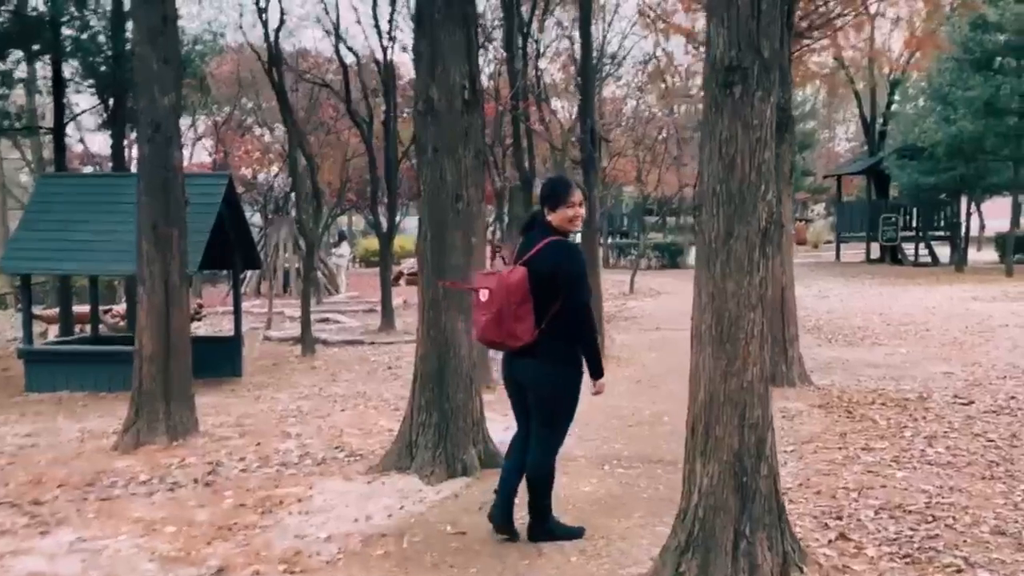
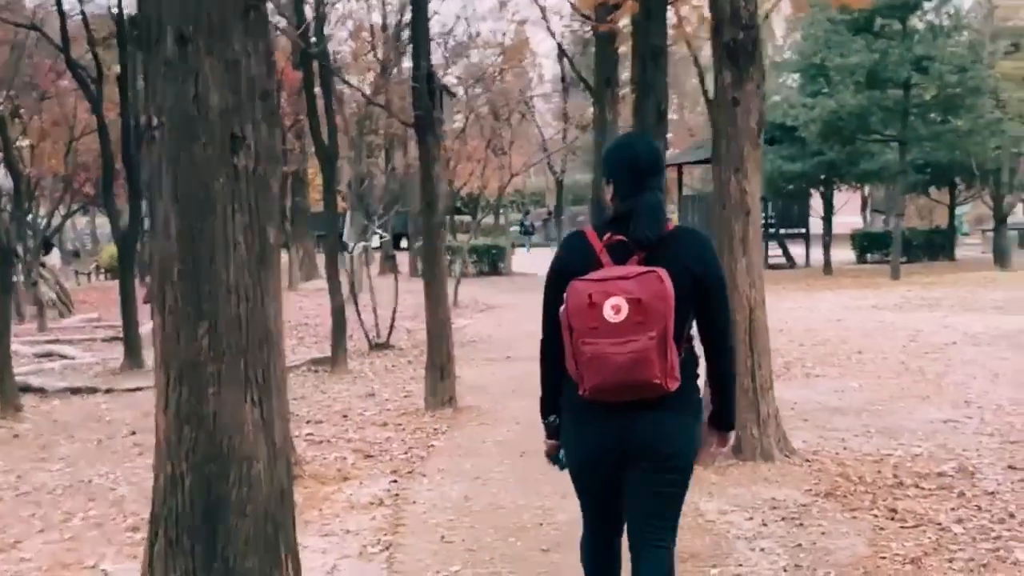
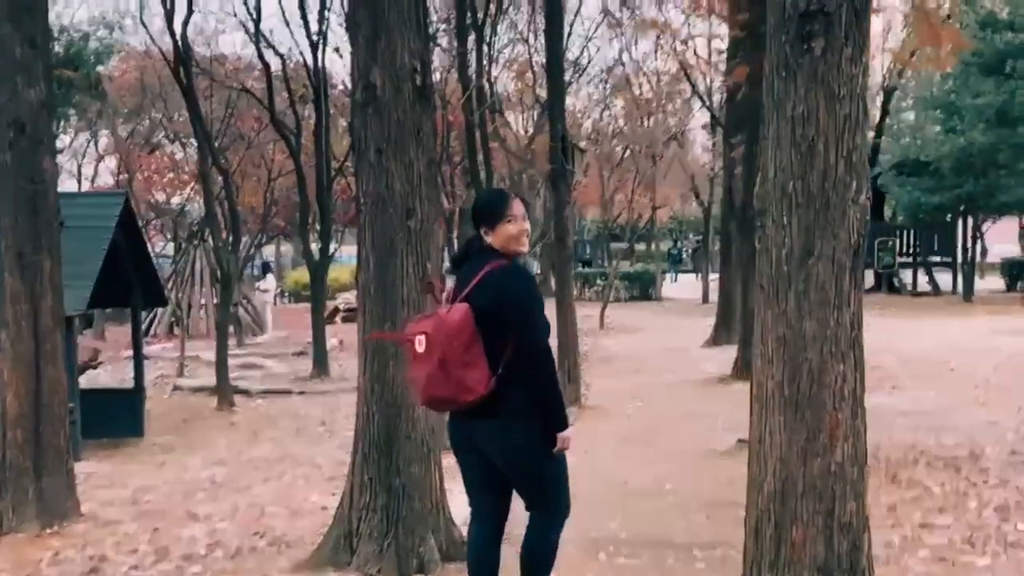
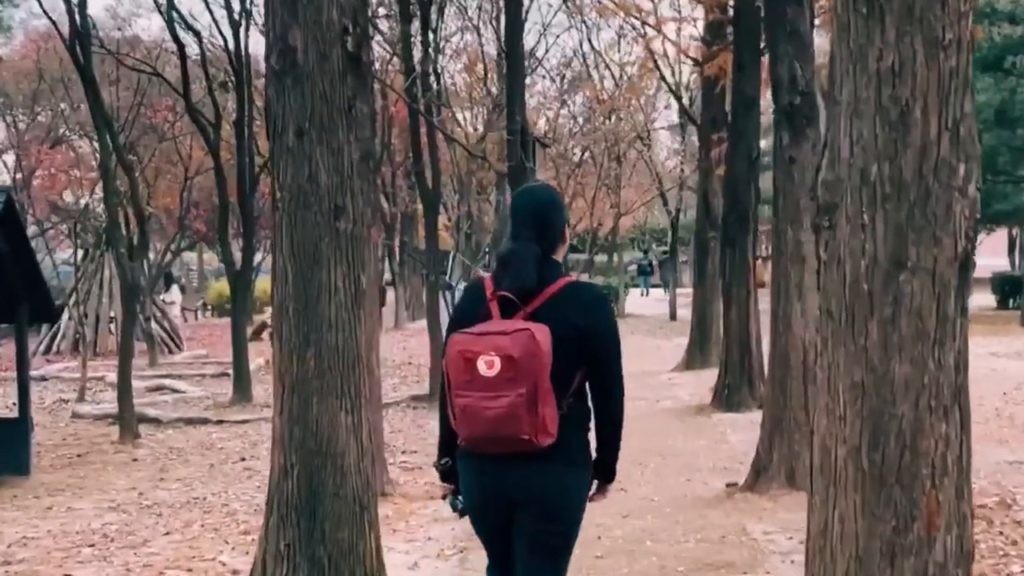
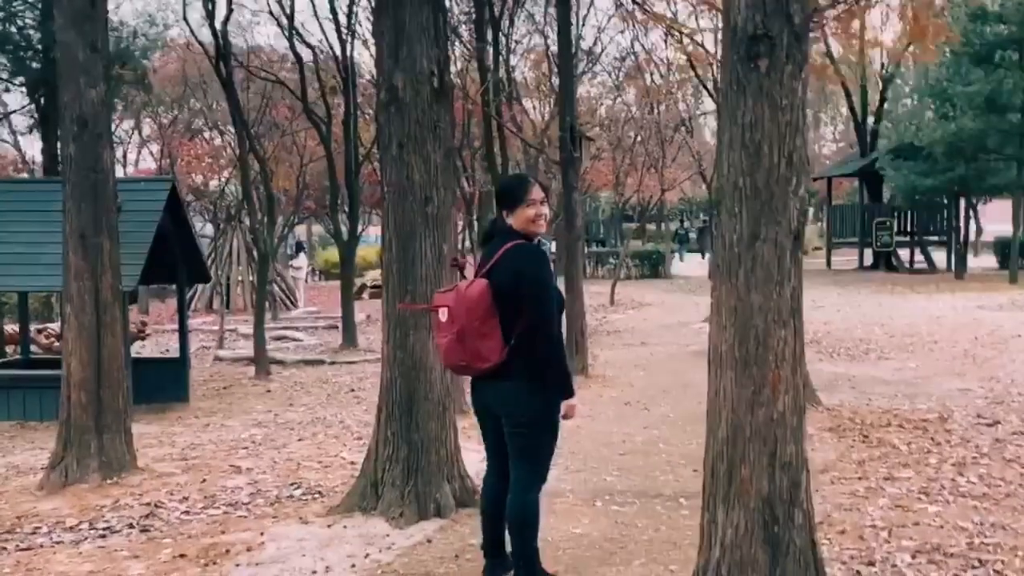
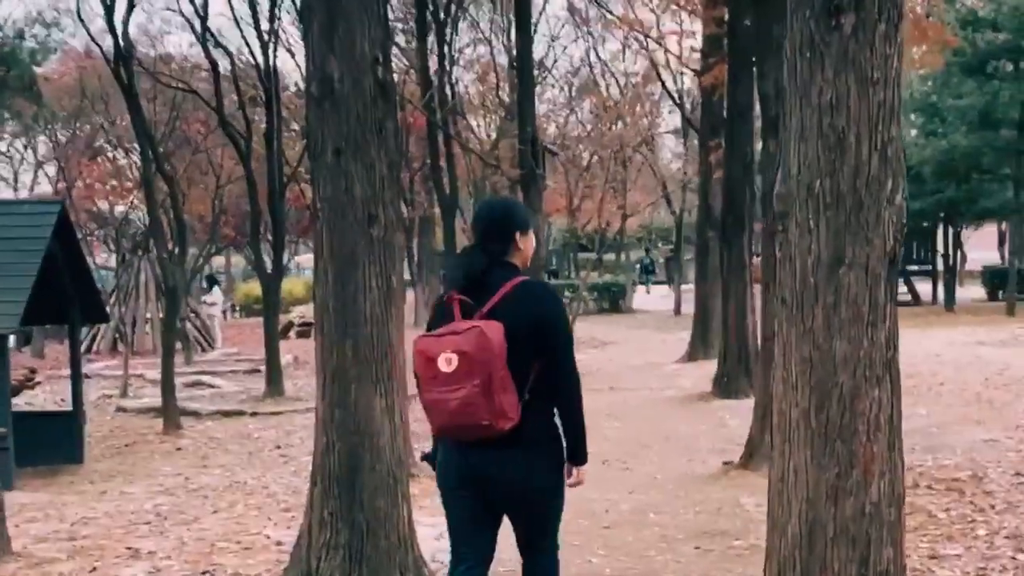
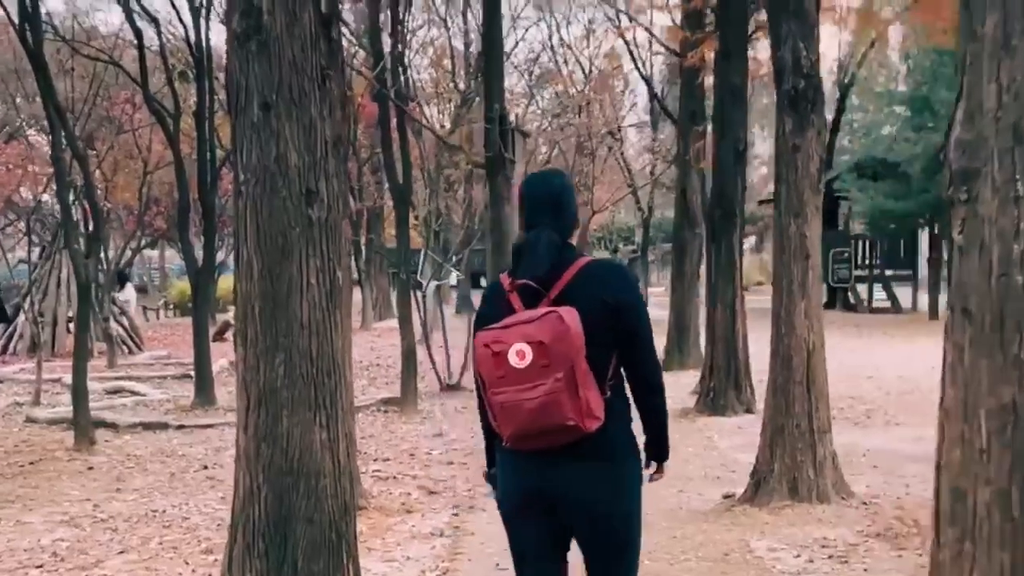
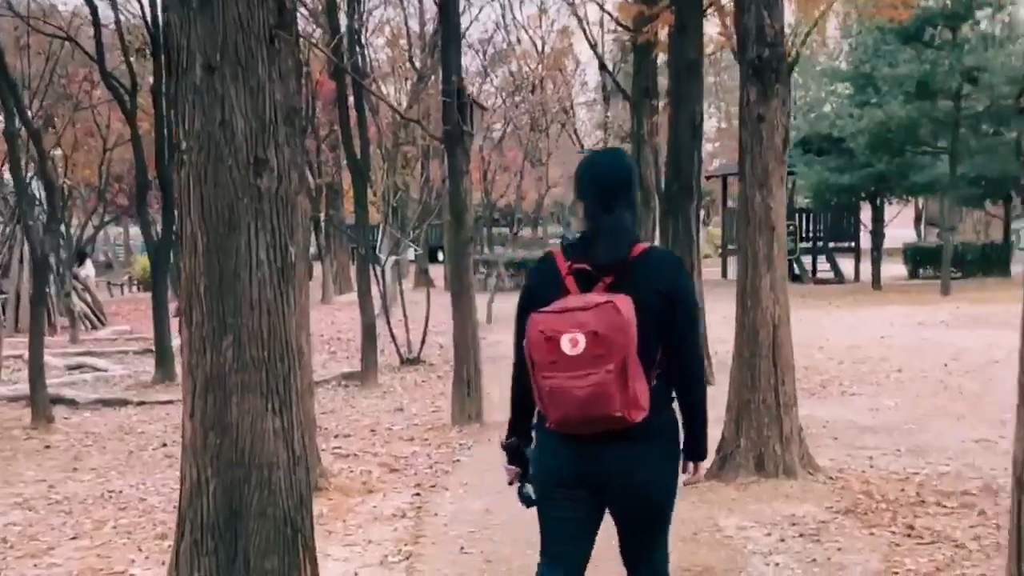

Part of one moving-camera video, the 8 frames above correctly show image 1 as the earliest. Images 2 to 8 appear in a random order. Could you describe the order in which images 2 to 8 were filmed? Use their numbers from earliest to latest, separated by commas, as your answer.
5, 3, 6, 4, 7, 8, 2
